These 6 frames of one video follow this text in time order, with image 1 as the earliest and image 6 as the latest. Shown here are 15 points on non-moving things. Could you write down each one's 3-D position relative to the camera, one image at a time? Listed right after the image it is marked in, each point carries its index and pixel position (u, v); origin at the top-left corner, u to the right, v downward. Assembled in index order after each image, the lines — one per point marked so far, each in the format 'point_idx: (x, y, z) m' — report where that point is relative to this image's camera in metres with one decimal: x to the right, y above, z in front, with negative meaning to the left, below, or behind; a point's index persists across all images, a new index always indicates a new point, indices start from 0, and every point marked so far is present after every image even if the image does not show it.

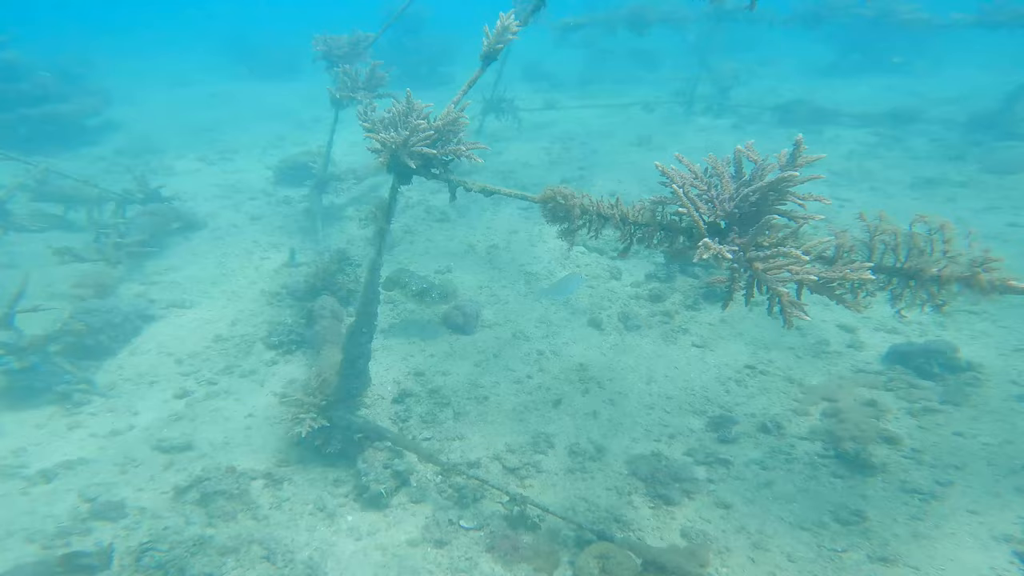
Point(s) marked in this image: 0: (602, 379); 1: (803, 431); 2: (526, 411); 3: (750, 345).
0: (+0.9, -0.9, +6.8) m
1: (+2.4, -1.2, +5.5) m
2: (+0.1, -1.2, +6.5) m
3: (+2.5, -0.6, +7.0) m
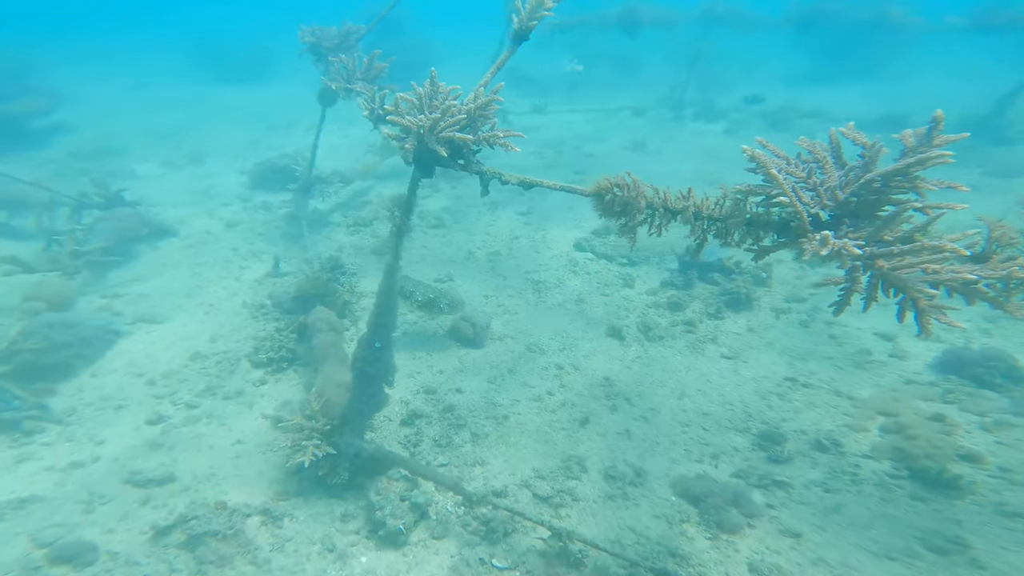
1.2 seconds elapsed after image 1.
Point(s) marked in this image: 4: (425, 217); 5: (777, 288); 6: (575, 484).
0: (+1.1, -1.0, +6.2) m
1: (+2.7, -1.2, +5.0) m
2: (+0.3, -1.3, +5.9) m
3: (+2.7, -0.7, +6.5) m
4: (-1.3, +1.0, +9.6) m
5: (+3.2, 0.0, +7.8) m
6: (+0.5, -1.6, +5.2) m
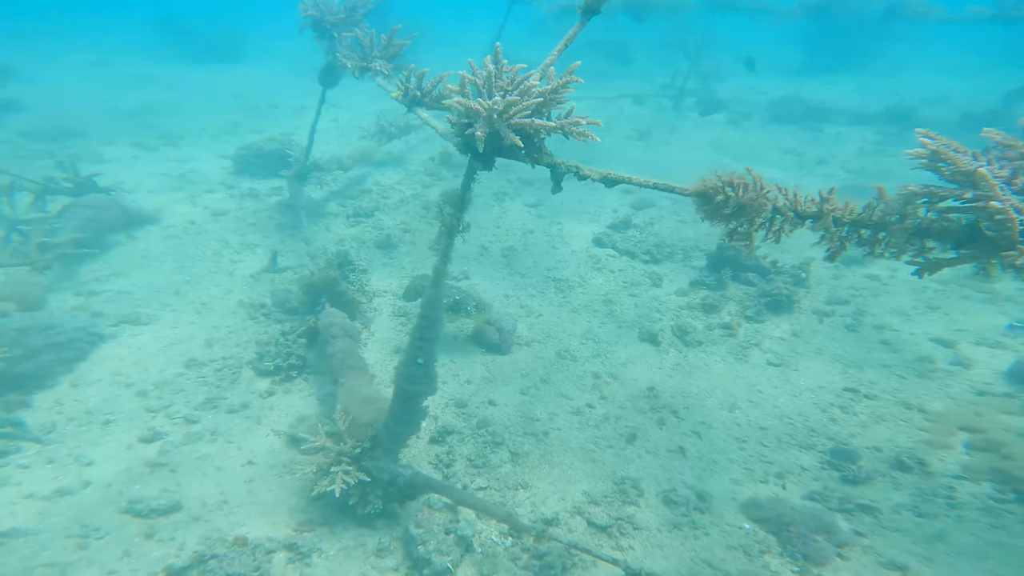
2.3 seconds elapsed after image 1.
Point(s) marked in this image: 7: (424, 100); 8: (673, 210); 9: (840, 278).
0: (+1.4, -1.0, +5.8) m
1: (+3.1, -1.3, +4.6) m
2: (+0.7, -1.3, +5.4) m
3: (+3.0, -0.7, +6.2) m
4: (-1.1, +1.1, +9.0) m
5: (+3.4, 0.0, +7.4) m
6: (+0.9, -1.6, +4.8) m
7: (-0.7, +1.4, +5.0) m
8: (+2.2, +1.1, +9.2) m
9: (+3.8, +0.1, +7.6) m
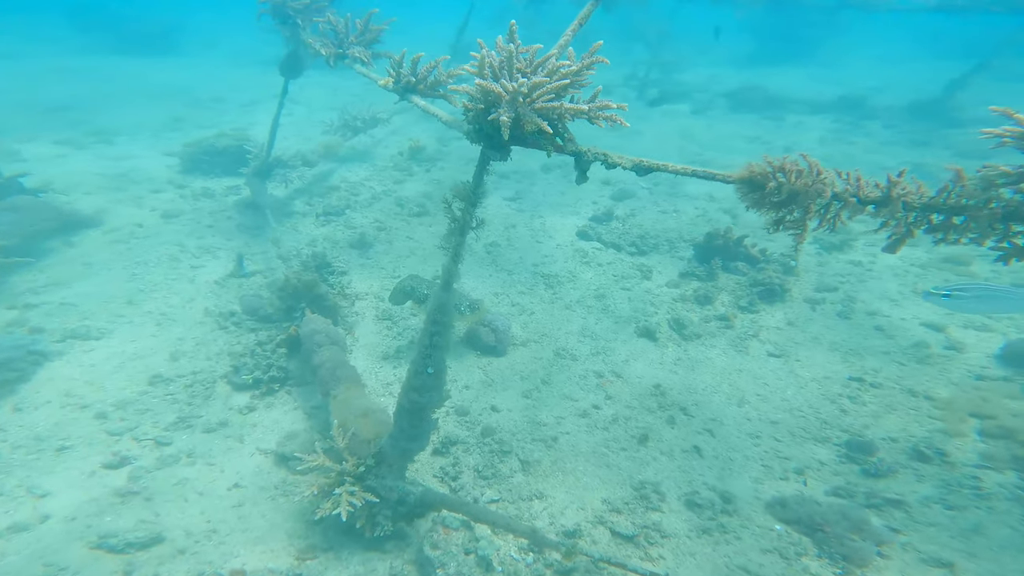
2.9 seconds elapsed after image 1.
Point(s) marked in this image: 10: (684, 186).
0: (+1.5, -1.0, +5.6) m
1: (+3.2, -1.2, +4.6) m
2: (+0.8, -1.3, +5.1) m
3: (+3.0, -0.6, +6.1) m
4: (-1.4, +1.1, +8.6) m
5: (+3.3, +0.1, +7.4) m
6: (+1.0, -1.6, +4.5) m
7: (-0.7, +1.4, +4.7) m
8: (+1.9, +1.2, +9.0) m
9: (+3.6, +0.3, +7.6) m
10: (+2.5, +1.5, +9.6) m
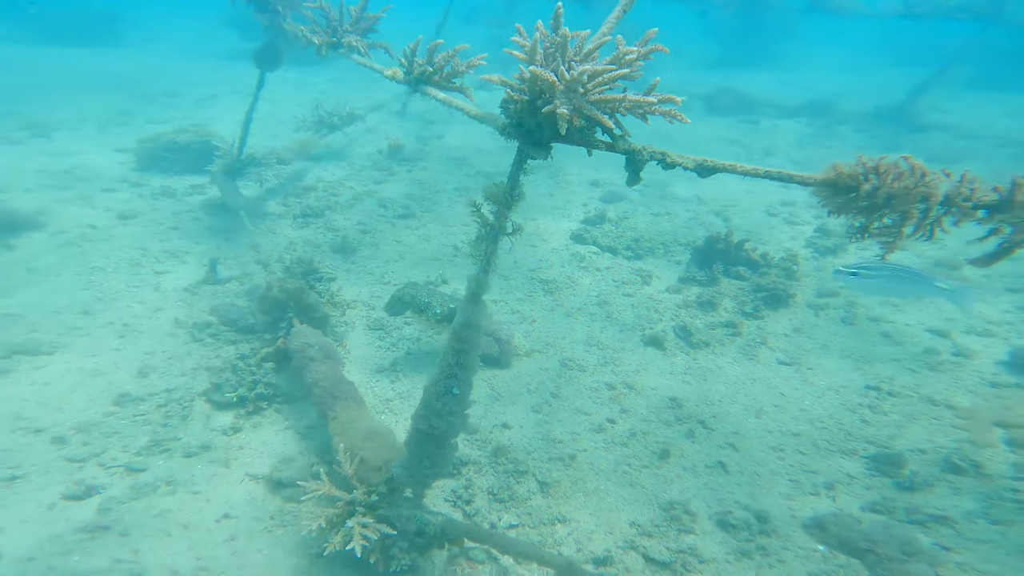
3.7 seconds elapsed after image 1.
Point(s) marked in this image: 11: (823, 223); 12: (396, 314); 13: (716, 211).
0: (+1.5, -1.0, +5.3) m
1: (+3.3, -1.2, +4.5) m
2: (+0.9, -1.3, +4.9) m
3: (+3.0, -0.6, +6.0) m
4: (-1.5, +1.0, +8.1) m
5: (+3.2, +0.1, +7.3) m
6: (+1.2, -1.6, +4.3) m
7: (-0.5, +1.3, +4.3) m
8: (+1.8, +1.1, +8.8) m
9: (+3.5, +0.2, +7.5) m
10: (+2.3, +1.4, +9.5) m
11: (+4.0, +0.8, +8.5) m
12: (-1.1, -0.2, +6.2) m
13: (+2.7, +1.0, +8.7) m
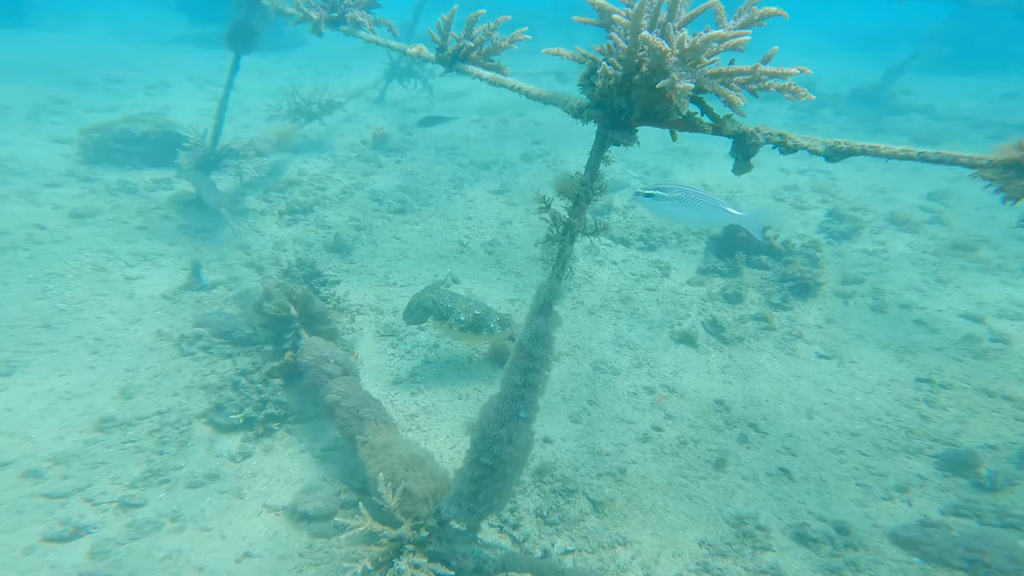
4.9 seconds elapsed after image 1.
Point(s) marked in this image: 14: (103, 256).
0: (+1.8, -1.0, +5.0) m
1: (+3.7, -1.1, +4.2) m
2: (+1.2, -1.3, +4.5) m
3: (+3.2, -0.5, +5.7) m
4: (-1.5, +1.0, +7.5) m
5: (+3.3, +0.2, +7.0) m
6: (+1.5, -1.6, +3.9) m
7: (-0.2, +1.3, +3.7) m
8: (+1.7, +1.2, +8.5) m
9: (+3.6, +0.3, +7.2) m
10: (+2.2, +1.5, +9.1) m
11: (+4.0, +1.0, +8.3) m
12: (-0.9, -0.3, +5.7) m
13: (+2.7, +1.2, +8.4) m
14: (-4.0, +0.3, +6.6) m
